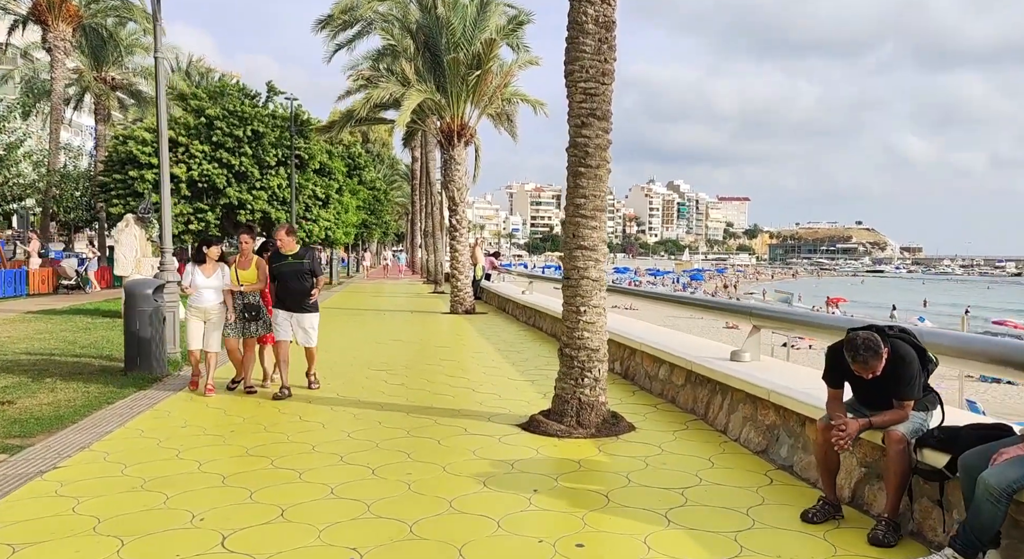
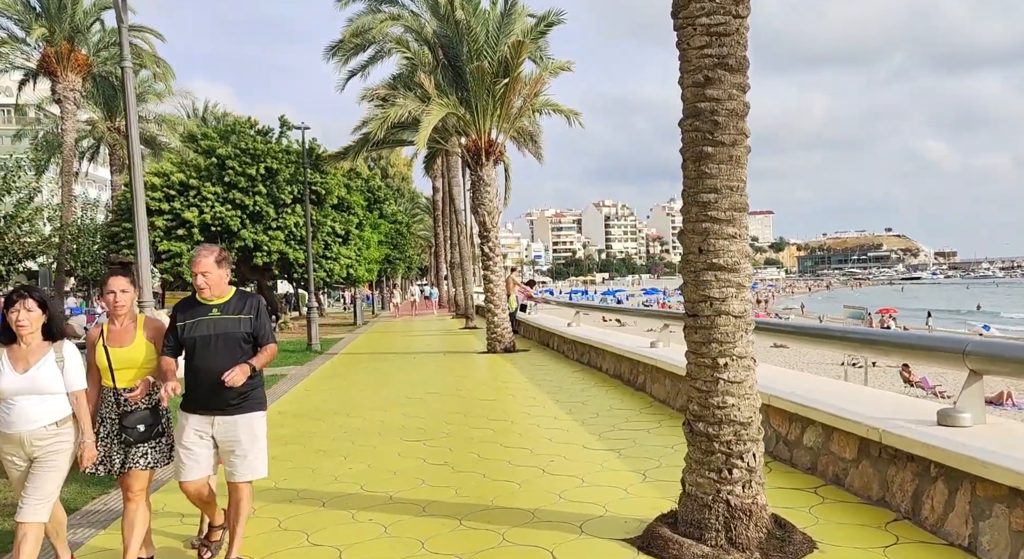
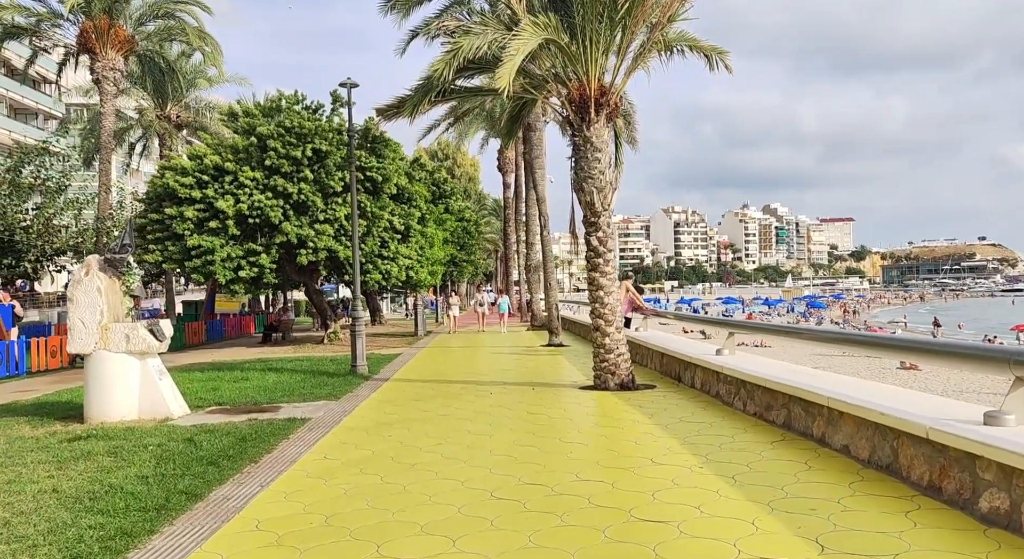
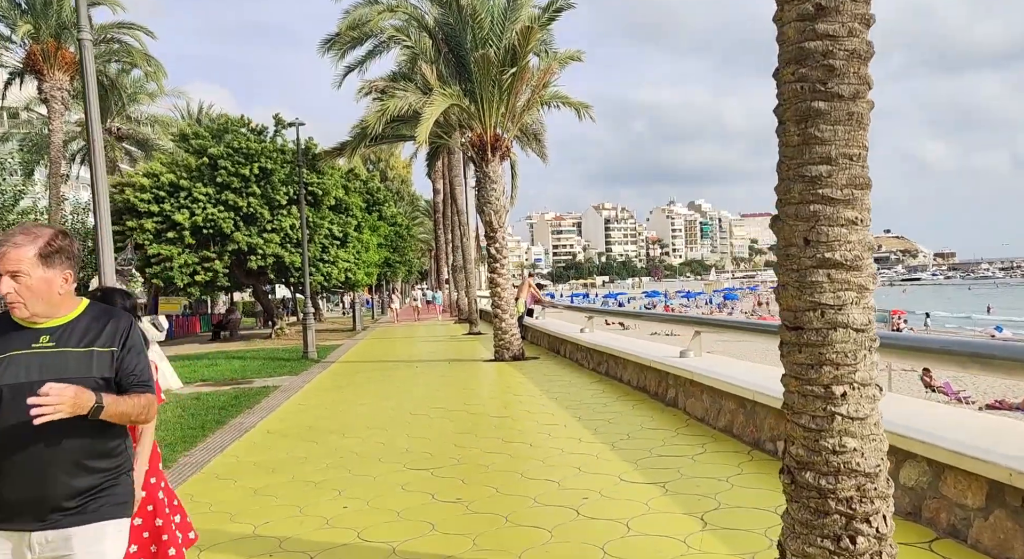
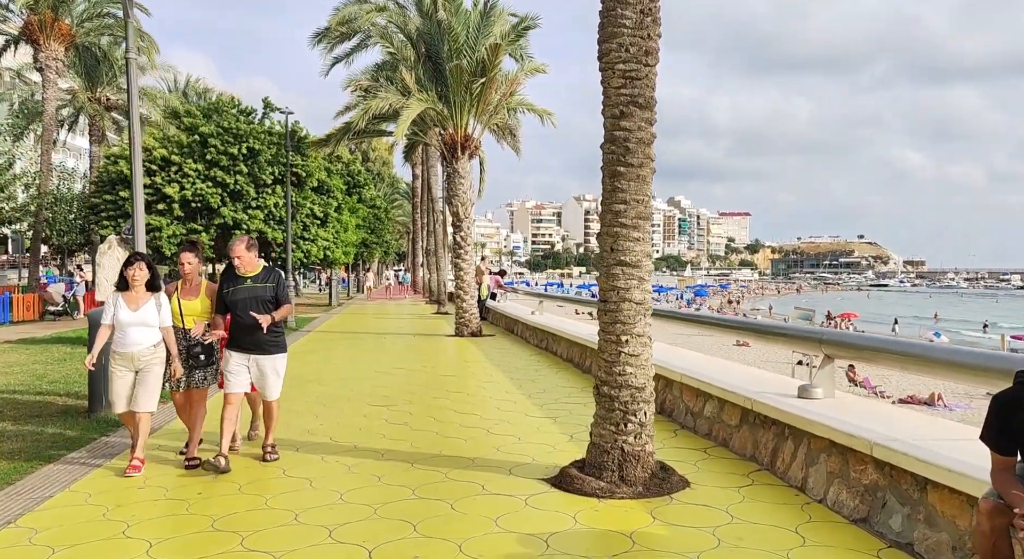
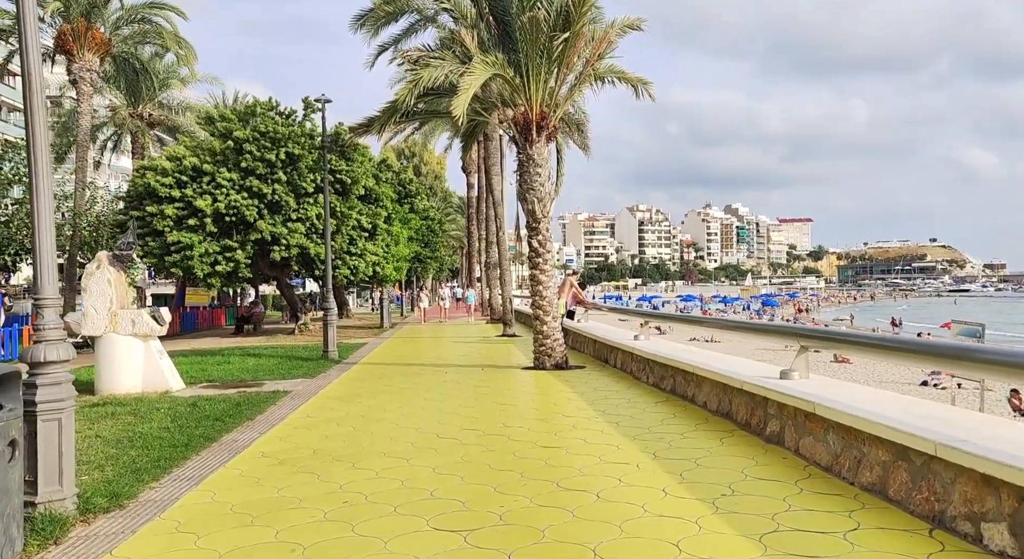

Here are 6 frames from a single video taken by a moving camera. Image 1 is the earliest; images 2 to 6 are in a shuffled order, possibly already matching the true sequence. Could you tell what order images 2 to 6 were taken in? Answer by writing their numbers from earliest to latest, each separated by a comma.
5, 2, 4, 6, 3
